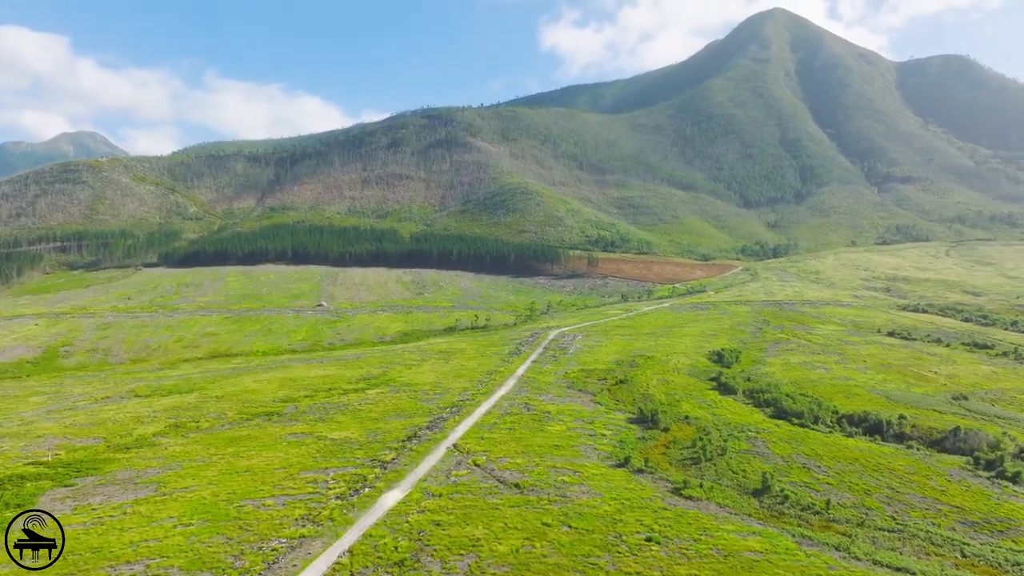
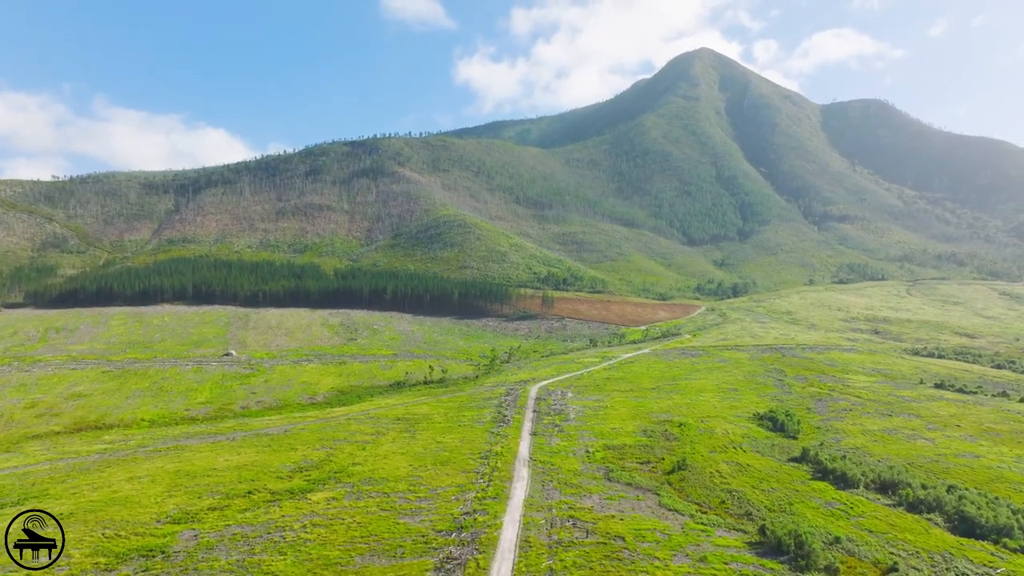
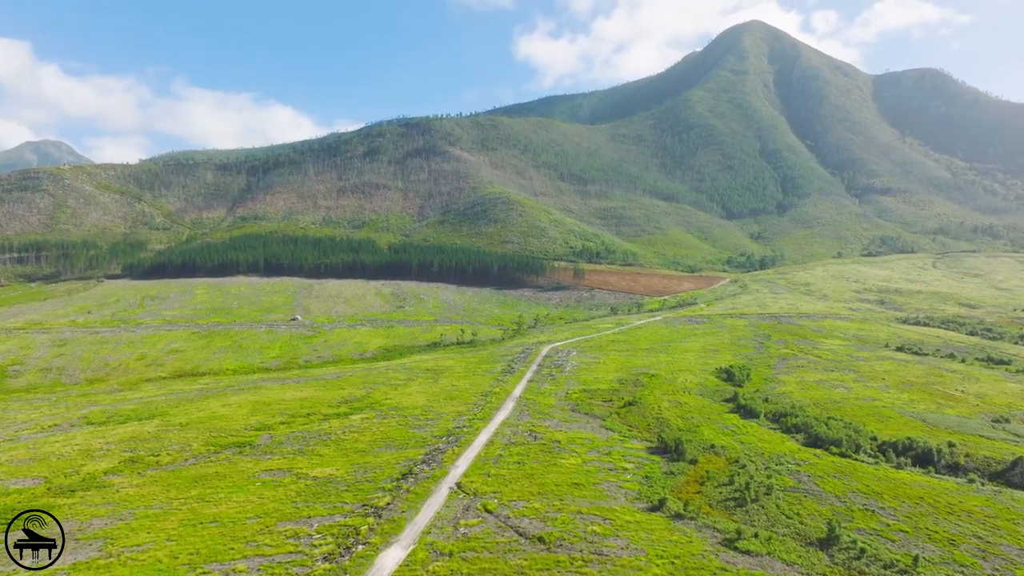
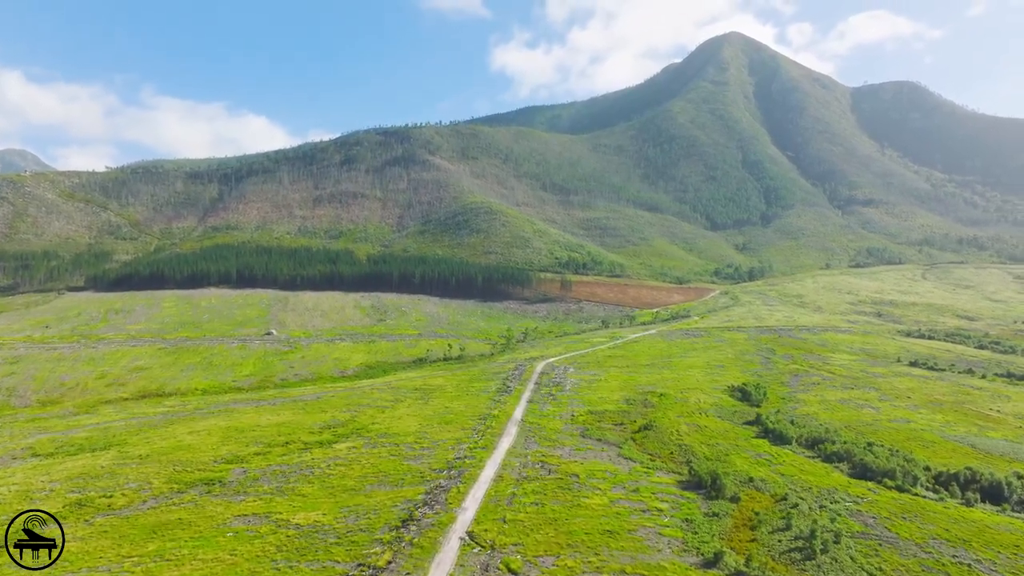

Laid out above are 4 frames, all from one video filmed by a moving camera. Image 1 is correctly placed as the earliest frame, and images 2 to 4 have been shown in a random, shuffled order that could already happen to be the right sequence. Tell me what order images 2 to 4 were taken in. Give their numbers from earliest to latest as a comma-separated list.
3, 4, 2
